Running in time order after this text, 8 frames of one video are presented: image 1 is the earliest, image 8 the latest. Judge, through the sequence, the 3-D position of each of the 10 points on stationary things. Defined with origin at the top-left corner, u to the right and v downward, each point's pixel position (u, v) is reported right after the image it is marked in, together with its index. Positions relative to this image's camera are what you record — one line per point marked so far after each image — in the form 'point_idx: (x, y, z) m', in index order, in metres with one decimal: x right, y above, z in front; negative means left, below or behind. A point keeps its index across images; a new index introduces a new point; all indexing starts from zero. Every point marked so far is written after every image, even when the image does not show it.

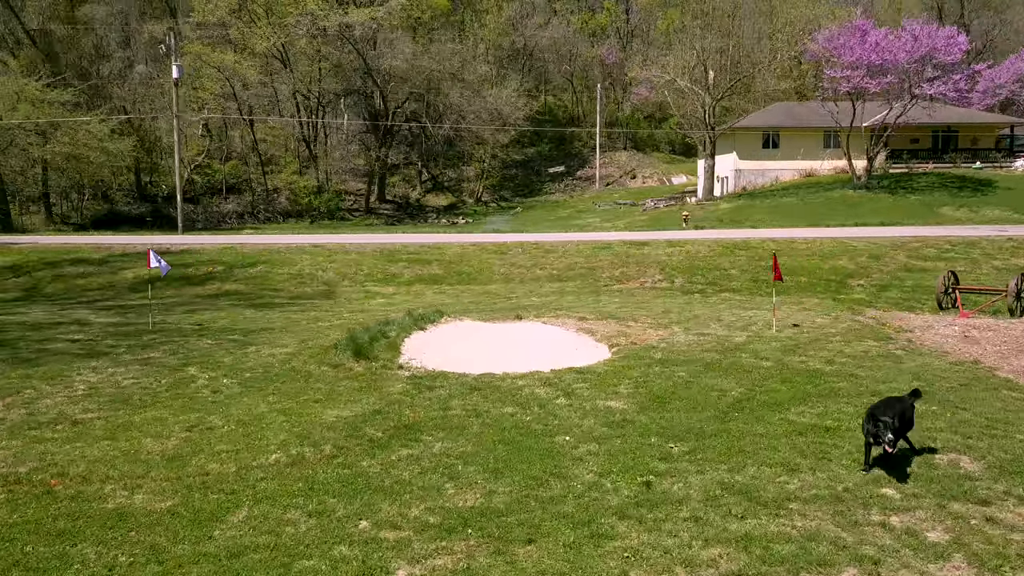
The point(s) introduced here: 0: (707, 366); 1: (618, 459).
0: (+2.4, -1.0, +10.1) m
1: (+0.9, -1.5, +6.9) m
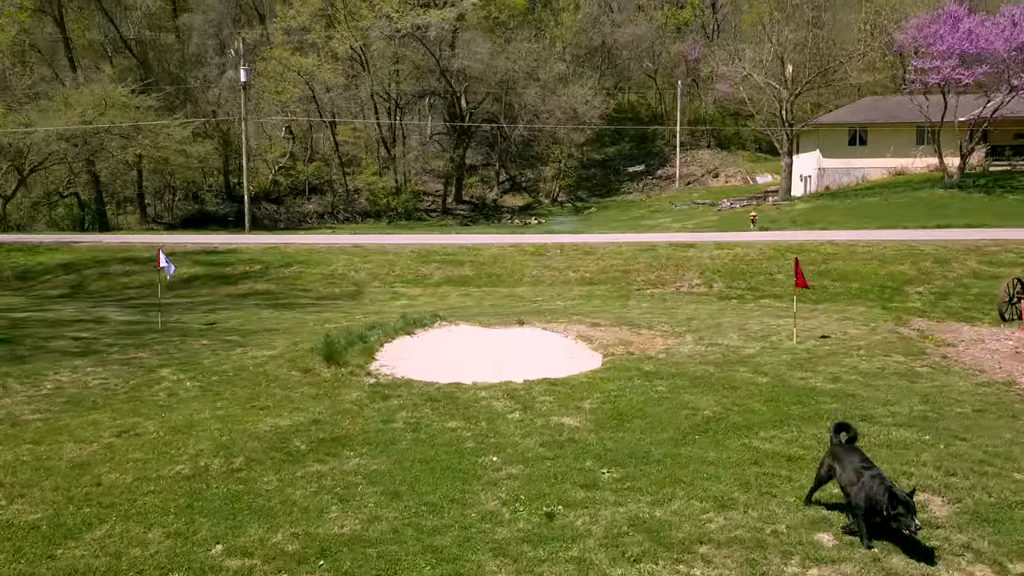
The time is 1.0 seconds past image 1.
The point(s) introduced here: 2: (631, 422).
0: (+2.1, -1.1, +9.3) m
1: (+0.2, -1.5, +6.3) m
2: (+1.2, -1.3, +7.8) m
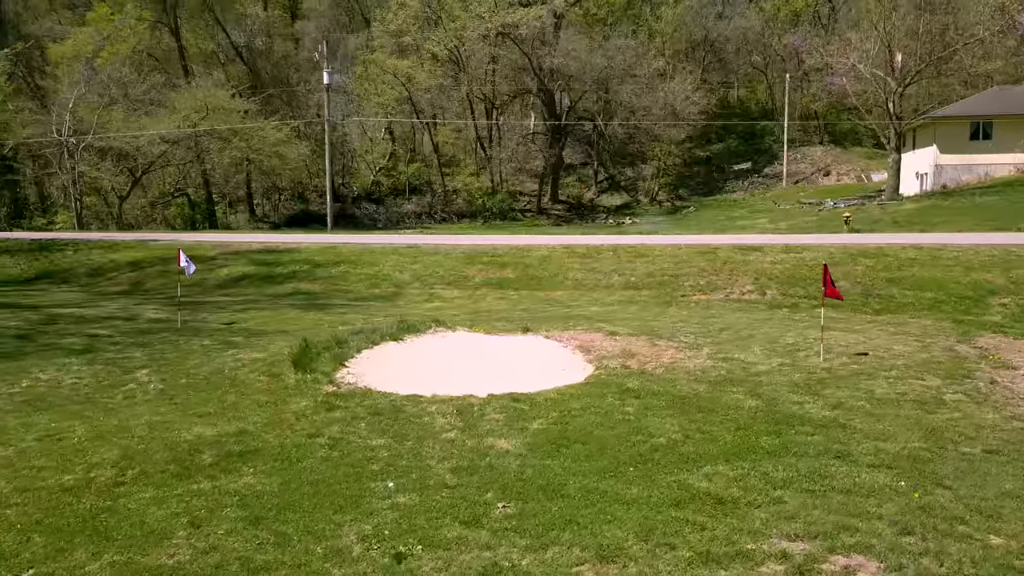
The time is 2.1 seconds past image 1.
0: (+1.7, -1.2, +8.4) m
1: (-0.7, -1.6, +5.6) m
2: (+0.5, -1.4, +7.0) m
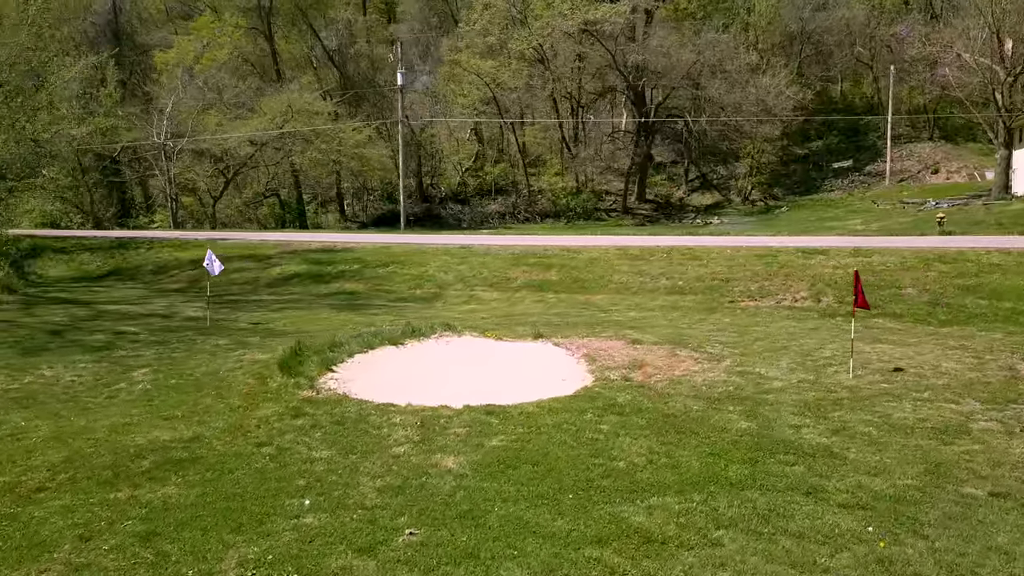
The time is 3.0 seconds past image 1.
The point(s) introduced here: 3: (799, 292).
0: (+1.4, -1.3, +7.7) m
1: (-1.3, -1.7, +5.2) m
2: (0.0, -1.5, +6.5) m
3: (+5.5, -0.1, +15.5) m
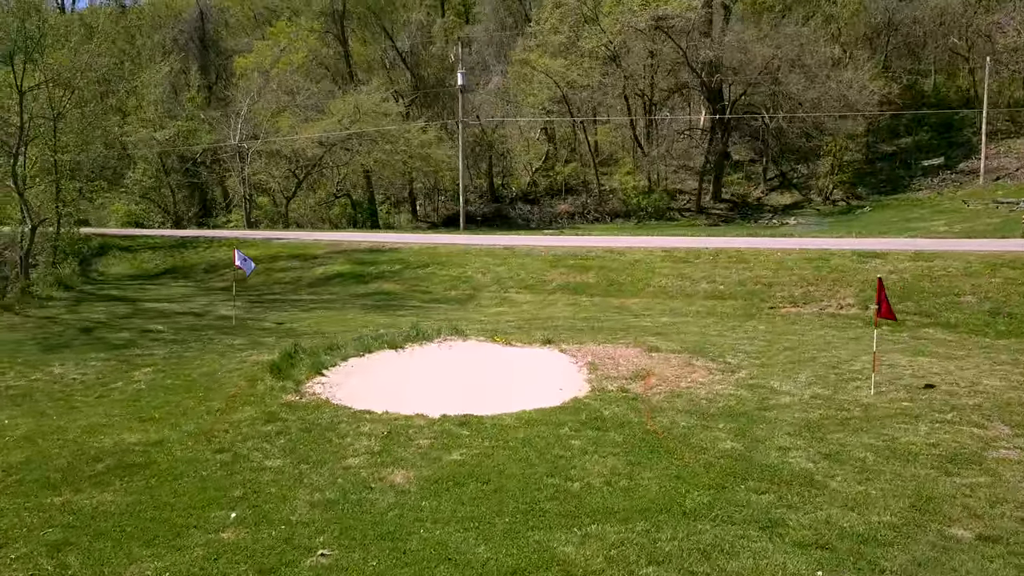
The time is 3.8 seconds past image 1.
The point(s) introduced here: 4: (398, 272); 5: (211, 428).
0: (+1.1, -1.3, +7.2) m
1: (-1.9, -1.7, +5.0) m
2: (-0.4, -1.5, +6.1) m
3: (+6.0, -0.2, +14.5) m
4: (-2.8, +0.4, +19.6) m
5: (-2.9, -1.3, +7.8) m
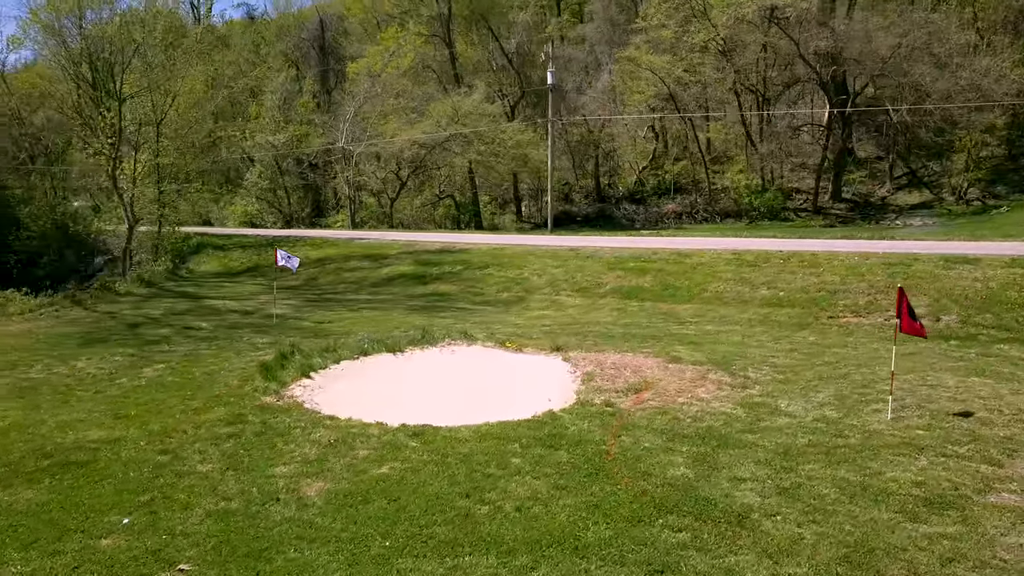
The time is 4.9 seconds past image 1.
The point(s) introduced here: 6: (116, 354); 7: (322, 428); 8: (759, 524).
0: (+0.6, -1.4, +6.6) m
1: (-2.7, -1.7, +4.9) m
2: (-1.0, -1.5, +5.8) m
3: (+6.6, -0.3, +13.1) m
4: (-1.3, +0.4, +19.5) m
5: (-3.3, -1.3, +7.8) m
6: (-5.6, -0.9, +11.4) m
7: (-1.8, -1.3, +7.6) m
8: (+1.6, -1.5, +5.2) m
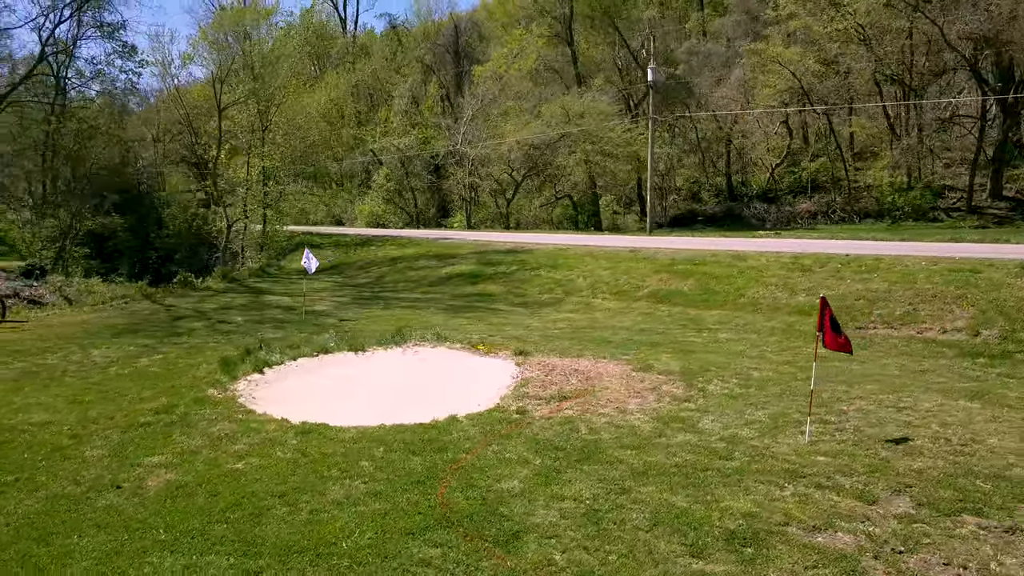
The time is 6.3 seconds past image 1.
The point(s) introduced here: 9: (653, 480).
0: (-0.7, -1.4, +6.5) m
1: (-4.2, -1.7, +5.4) m
2: (-2.4, -1.5, +5.9) m
3: (+6.5, -0.5, +11.7) m
4: (0.0, +0.3, +19.5) m
5: (-4.2, -1.3, +8.4) m
6: (-5.8, -0.9, +12.4) m
7: (-2.8, -1.3, +7.9) m
8: (+0.1, -1.6, +4.9) m
9: (+1.1, -1.4, +6.0) m
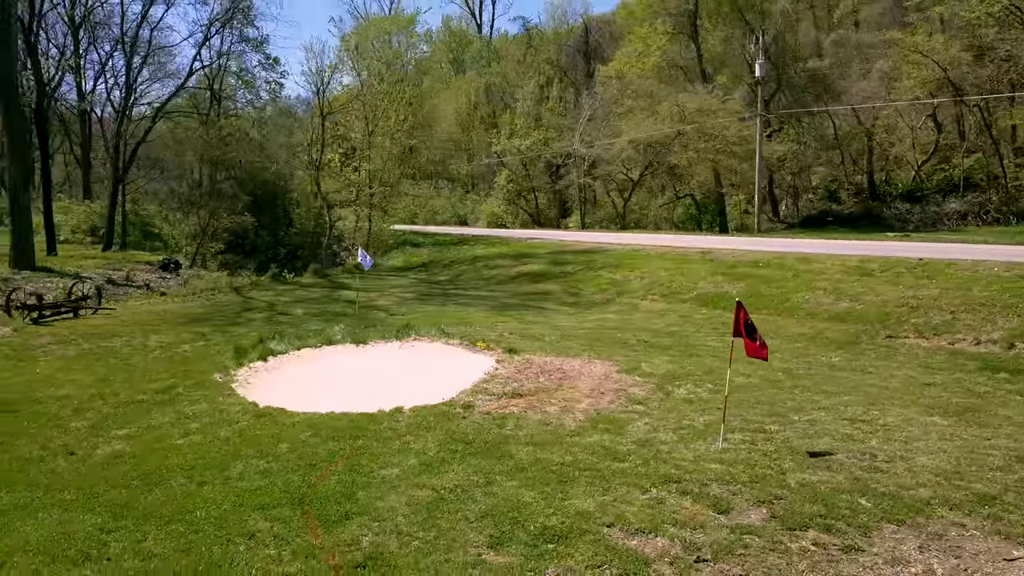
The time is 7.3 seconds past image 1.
0: (-1.5, -1.4, +6.9) m
1: (-5.1, -1.6, +6.5) m
2: (-3.3, -1.5, +6.7) m
3: (+6.5, -0.6, +10.7) m
4: (+1.6, +0.3, +19.6) m
5: (-4.6, -1.2, +9.4) m
6: (-5.5, -0.7, +13.7) m
7: (-3.3, -1.2, +8.7) m
8: (-1.0, -1.5, +5.2) m
9: (+0.2, -1.4, +6.2) m
